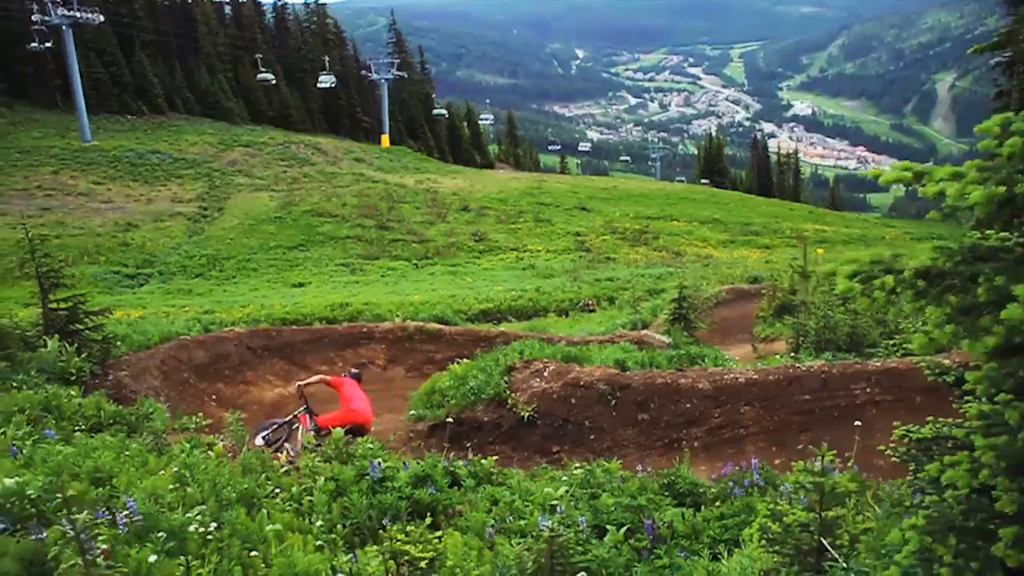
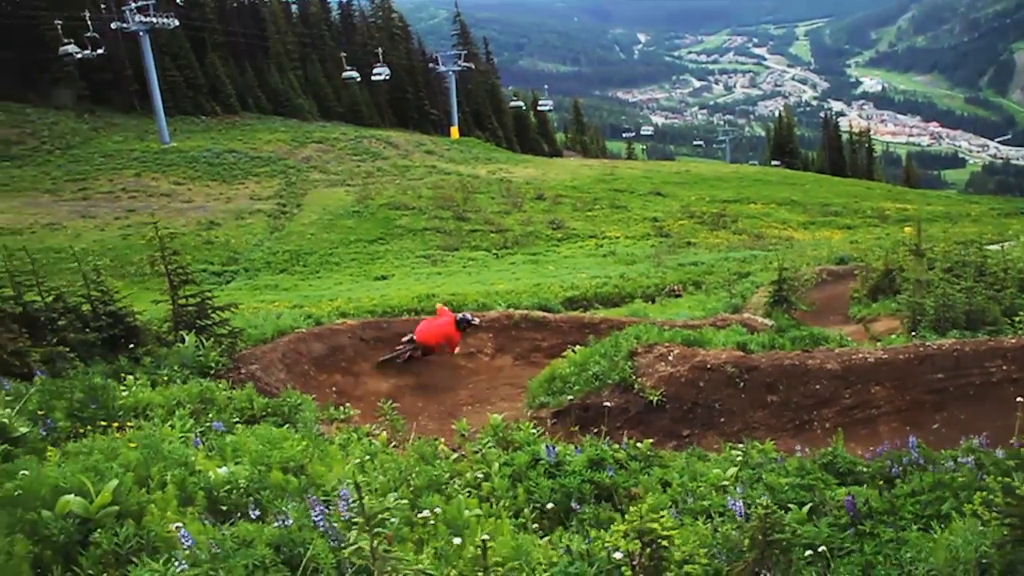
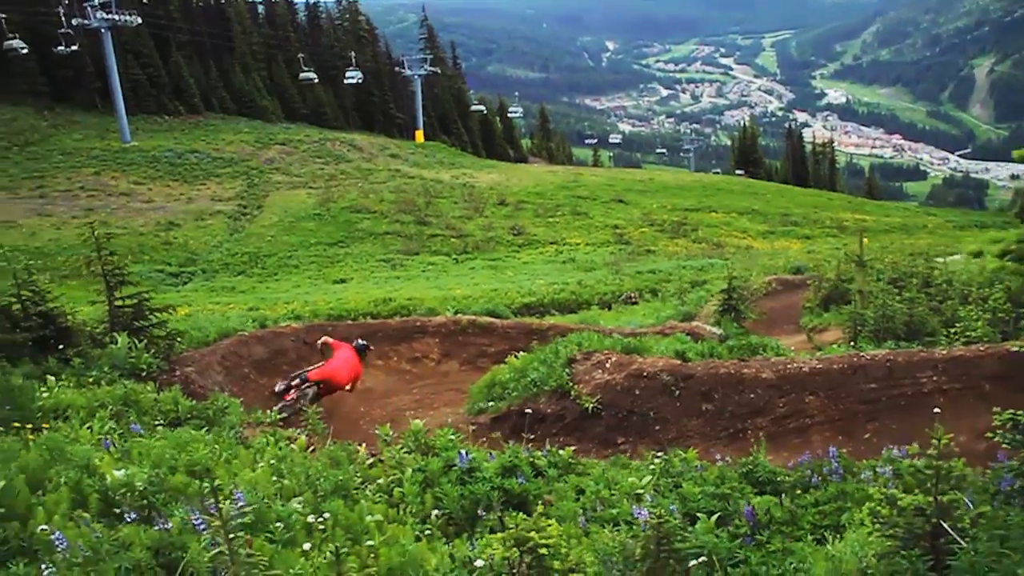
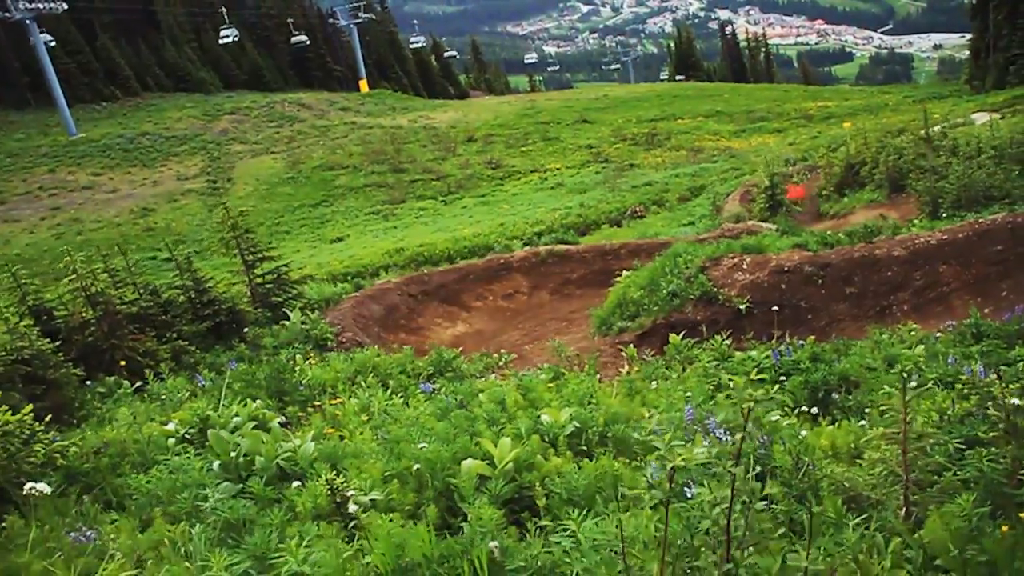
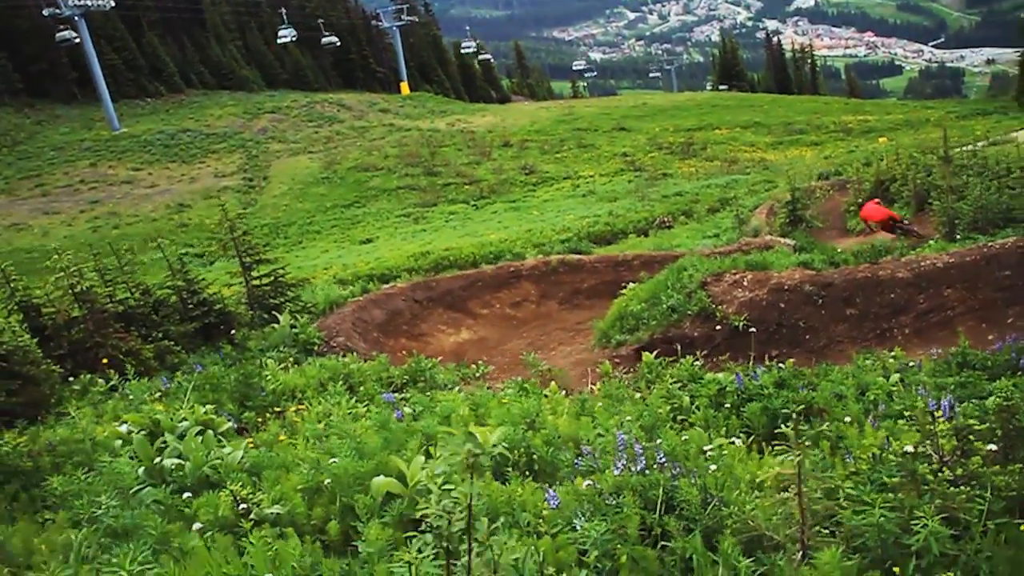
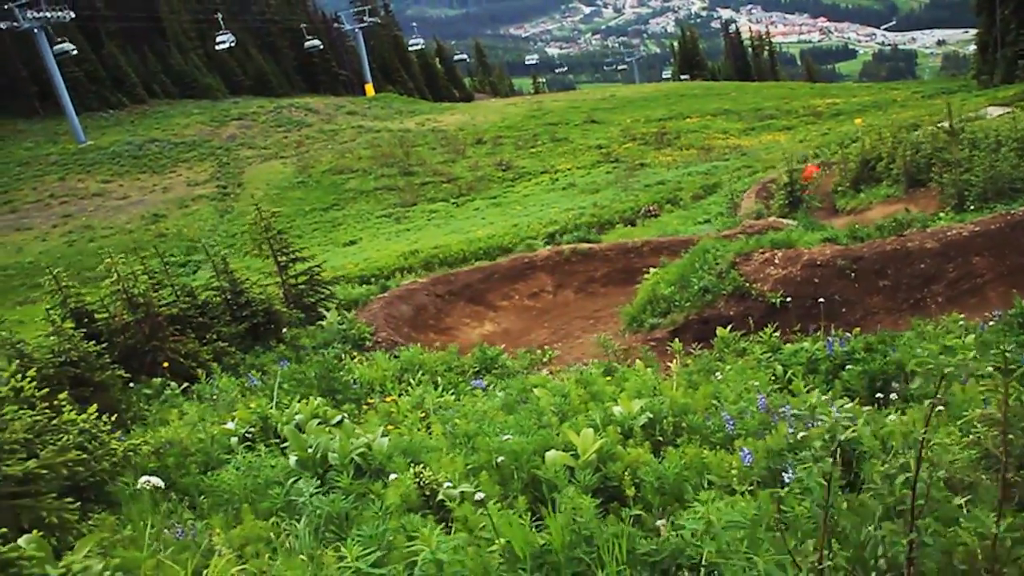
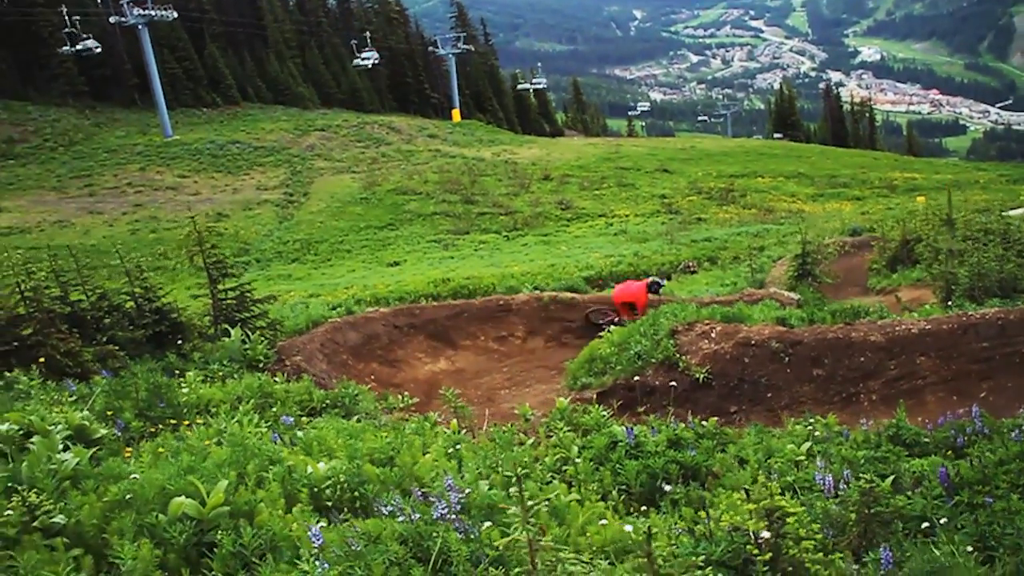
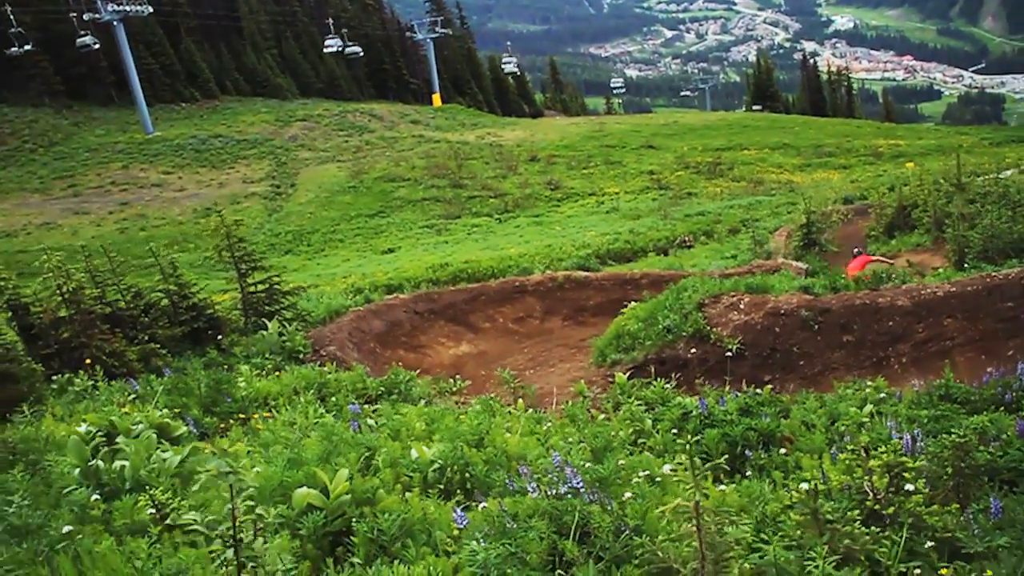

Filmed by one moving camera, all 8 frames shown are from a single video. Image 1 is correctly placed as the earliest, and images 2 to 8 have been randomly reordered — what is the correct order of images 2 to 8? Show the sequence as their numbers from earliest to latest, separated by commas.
3, 2, 7, 8, 5, 4, 6
